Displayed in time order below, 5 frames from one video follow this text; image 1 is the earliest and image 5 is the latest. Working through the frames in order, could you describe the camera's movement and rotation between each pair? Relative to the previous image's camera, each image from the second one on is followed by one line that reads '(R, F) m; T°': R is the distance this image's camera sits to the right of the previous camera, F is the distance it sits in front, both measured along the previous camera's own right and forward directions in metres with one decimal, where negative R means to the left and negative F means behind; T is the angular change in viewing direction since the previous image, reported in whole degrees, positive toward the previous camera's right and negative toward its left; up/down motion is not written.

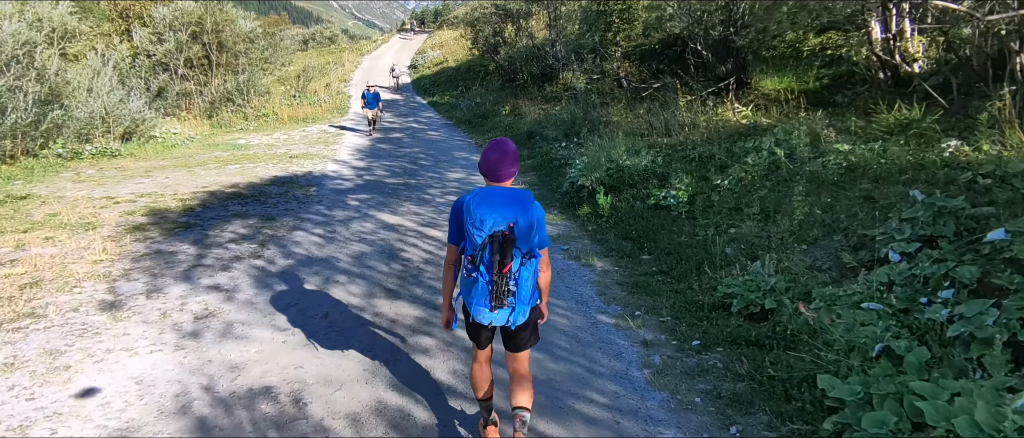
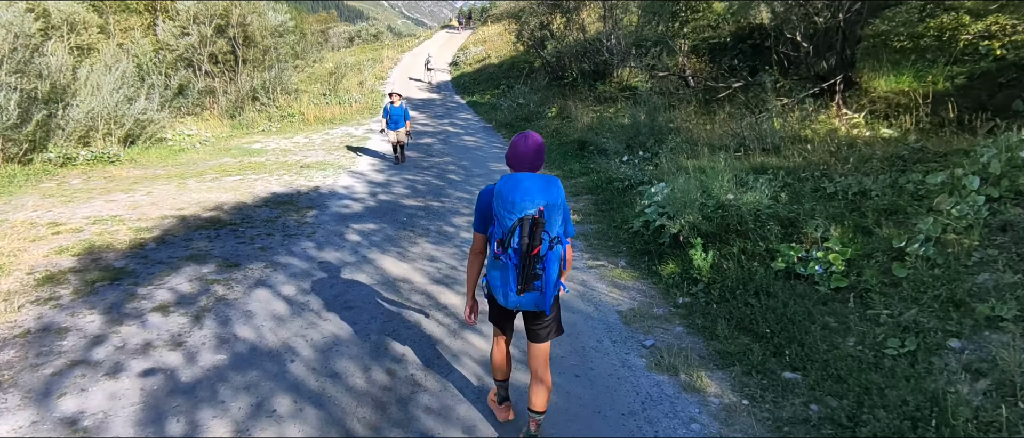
(-0.1, +2.2) m; -4°
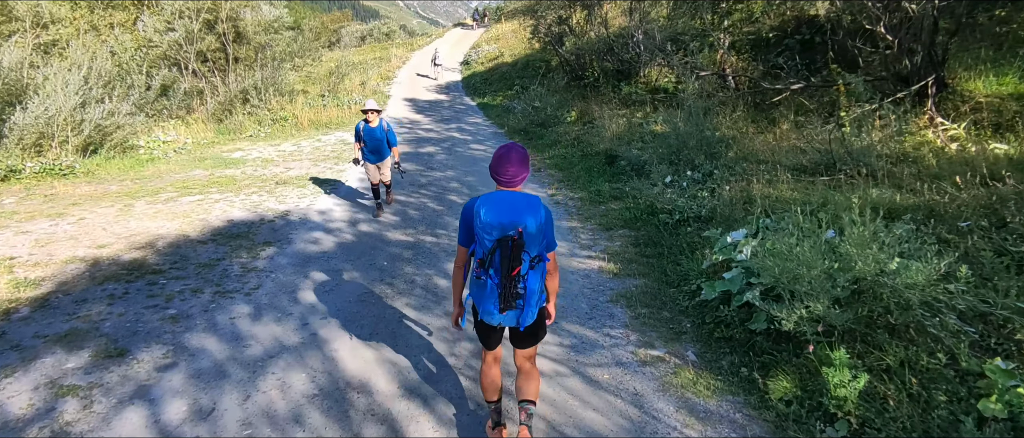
(0.0, +1.8) m; -1°
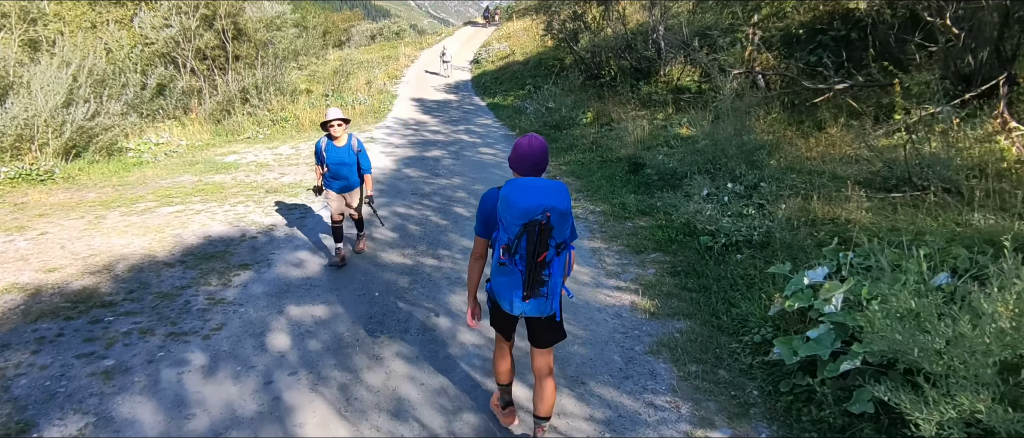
(0.0, +0.9) m; -1°
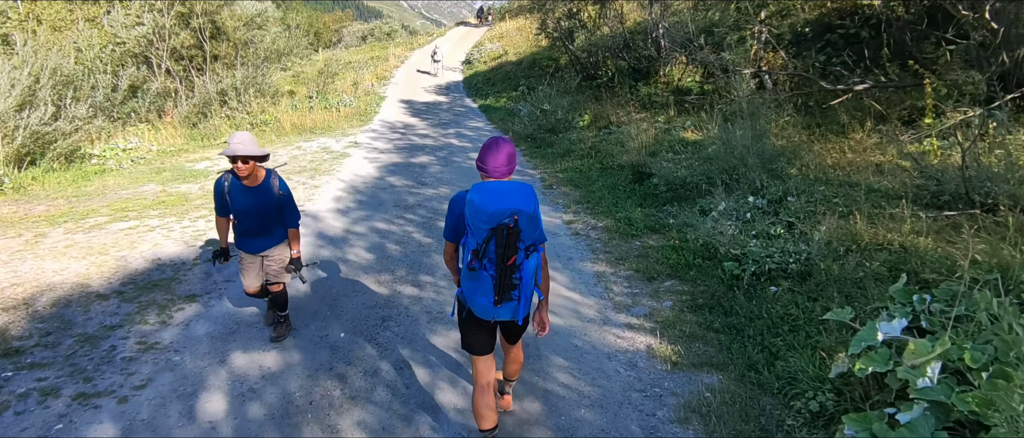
(0.0, +0.8) m; +1°
